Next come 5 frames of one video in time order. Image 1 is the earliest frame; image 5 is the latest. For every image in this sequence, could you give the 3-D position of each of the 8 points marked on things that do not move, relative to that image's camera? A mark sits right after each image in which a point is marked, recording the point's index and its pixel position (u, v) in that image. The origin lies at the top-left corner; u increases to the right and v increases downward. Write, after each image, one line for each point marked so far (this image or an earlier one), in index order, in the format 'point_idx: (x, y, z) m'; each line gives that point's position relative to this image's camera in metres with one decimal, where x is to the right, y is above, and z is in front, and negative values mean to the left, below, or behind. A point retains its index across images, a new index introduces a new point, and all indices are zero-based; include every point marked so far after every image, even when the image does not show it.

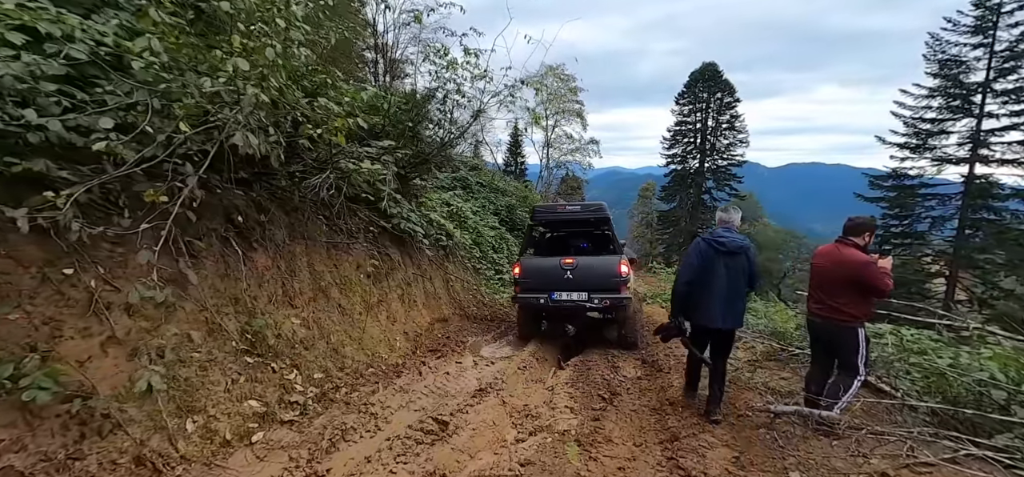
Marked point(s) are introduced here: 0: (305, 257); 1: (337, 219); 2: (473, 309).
0: (-1.9, -0.2, +4.2) m
1: (-1.9, +0.2, +4.9) m
2: (-0.7, -1.3, +8.2) m
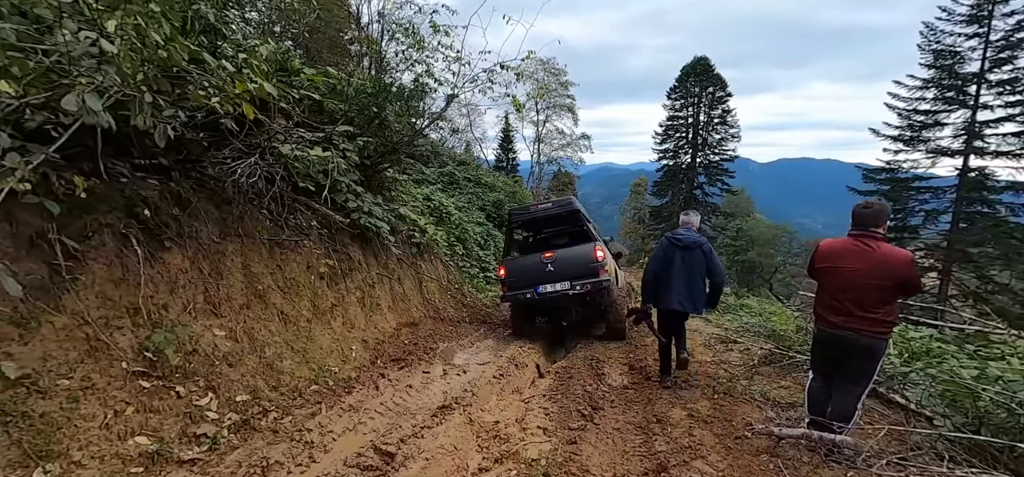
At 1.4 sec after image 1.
0: (-2.2, -0.2, +3.7) m
1: (-2.2, +0.2, +4.3) m
2: (-1.0, -1.2, +7.6) m
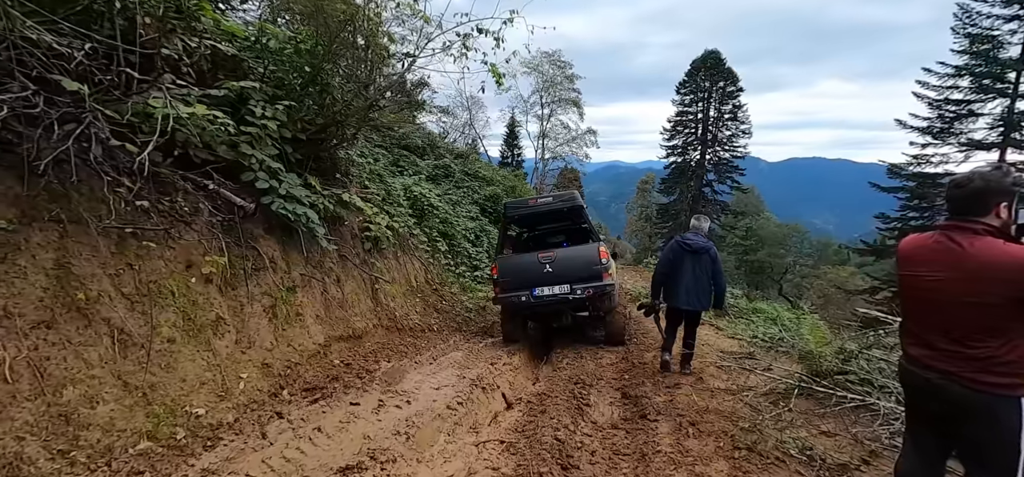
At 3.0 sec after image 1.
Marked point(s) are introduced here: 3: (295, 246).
0: (-2.6, -0.1, +2.5) m
1: (-2.6, +0.3, +3.2) m
2: (-1.4, -1.1, +6.5) m
3: (-2.1, -0.1, +4.2) m
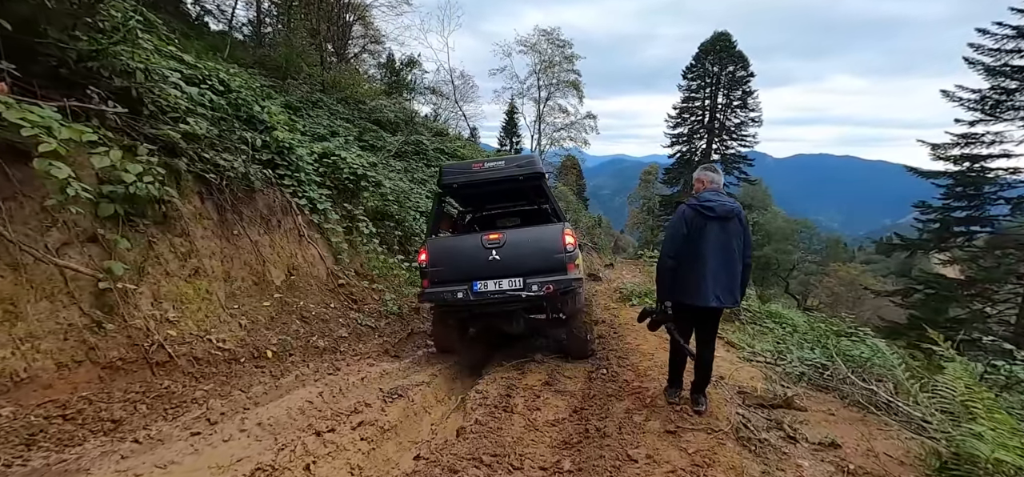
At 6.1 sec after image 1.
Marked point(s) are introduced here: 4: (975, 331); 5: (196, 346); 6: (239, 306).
0: (-3.6, +0.2, 0.0) m
1: (-3.6, +0.6, +0.6) m
2: (-2.4, -0.8, +3.9) m
3: (-3.1, +0.2, +1.6) m
4: (+13.7, -2.7, +13.4) m
5: (-2.4, -0.8, +3.4) m
6: (-2.5, -0.6, +4.1) m
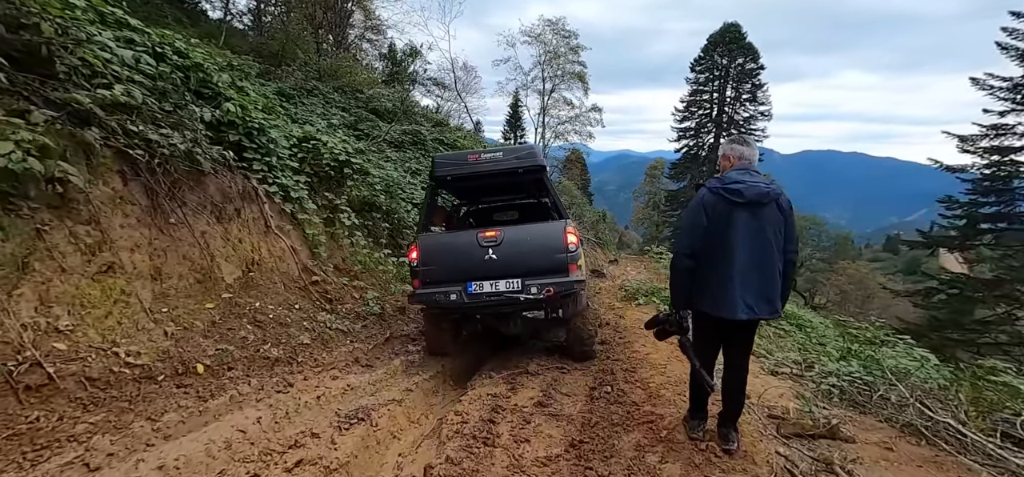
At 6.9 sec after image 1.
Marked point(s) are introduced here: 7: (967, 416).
0: (-3.7, +0.2, -0.7) m
1: (-3.7, +0.6, -0.1) m
2: (-2.5, -0.8, +3.2) m
3: (-3.2, +0.2, +0.9) m
4: (+13.6, -2.7, +12.5) m
5: (-2.5, -0.7, +2.7) m
6: (-2.6, -0.5, +3.4) m
7: (+3.7, -1.4, +3.7) m
